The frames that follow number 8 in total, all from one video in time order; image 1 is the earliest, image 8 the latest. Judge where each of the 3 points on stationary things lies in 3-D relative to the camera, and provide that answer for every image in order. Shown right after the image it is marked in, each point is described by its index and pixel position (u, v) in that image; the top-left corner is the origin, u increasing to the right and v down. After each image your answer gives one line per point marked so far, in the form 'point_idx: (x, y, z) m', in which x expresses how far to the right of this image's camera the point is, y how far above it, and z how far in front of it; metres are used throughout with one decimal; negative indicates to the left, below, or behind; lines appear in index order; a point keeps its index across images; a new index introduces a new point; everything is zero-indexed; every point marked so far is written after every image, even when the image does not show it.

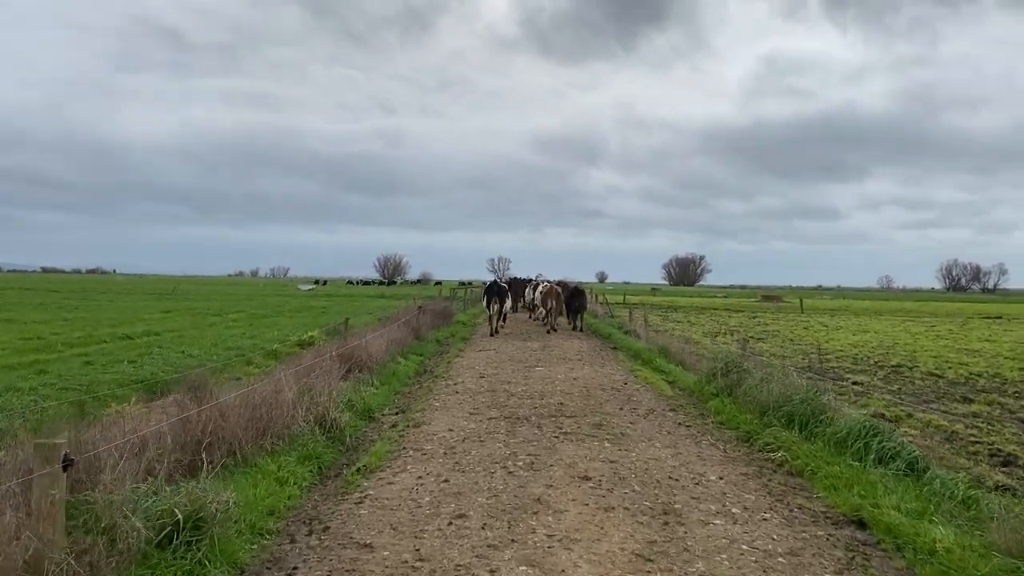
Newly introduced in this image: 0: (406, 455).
0: (-1.1, -1.7, +8.2) m
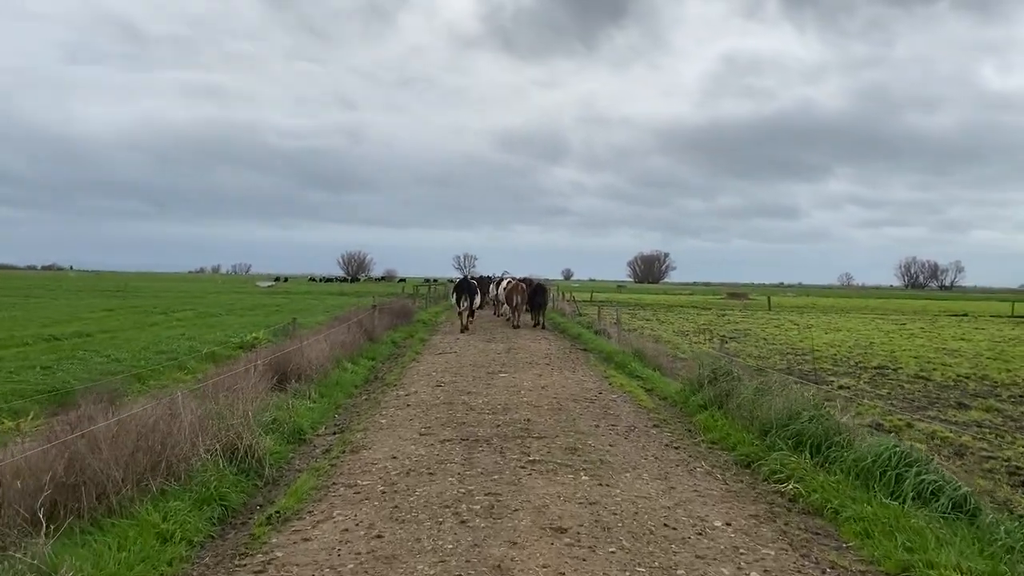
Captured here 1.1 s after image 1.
0: (-1.4, -1.6, +6.6) m
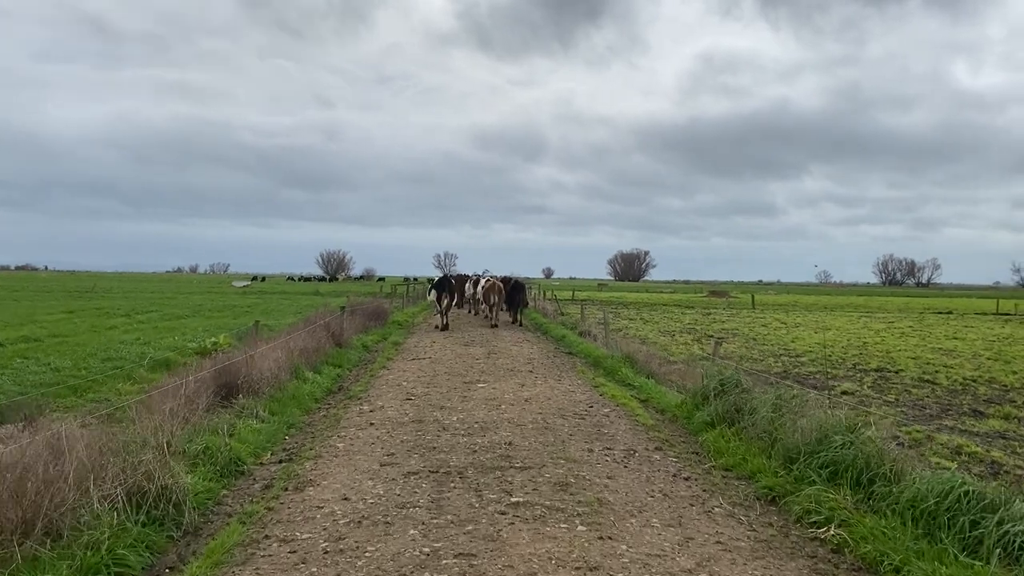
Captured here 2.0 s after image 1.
0: (-1.5, -1.7, +5.1) m
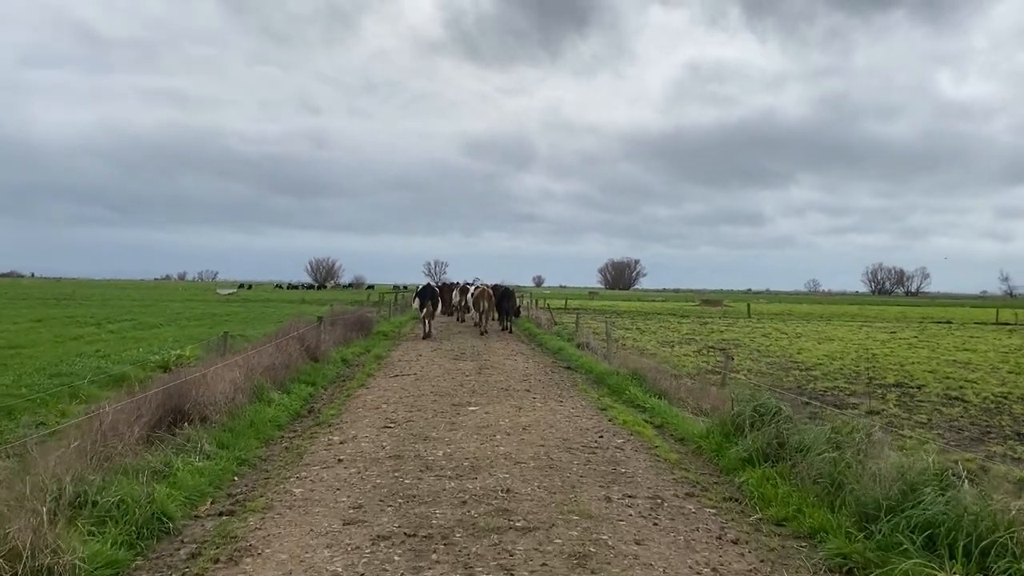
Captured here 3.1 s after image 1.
0: (-1.5, -1.7, +3.6) m
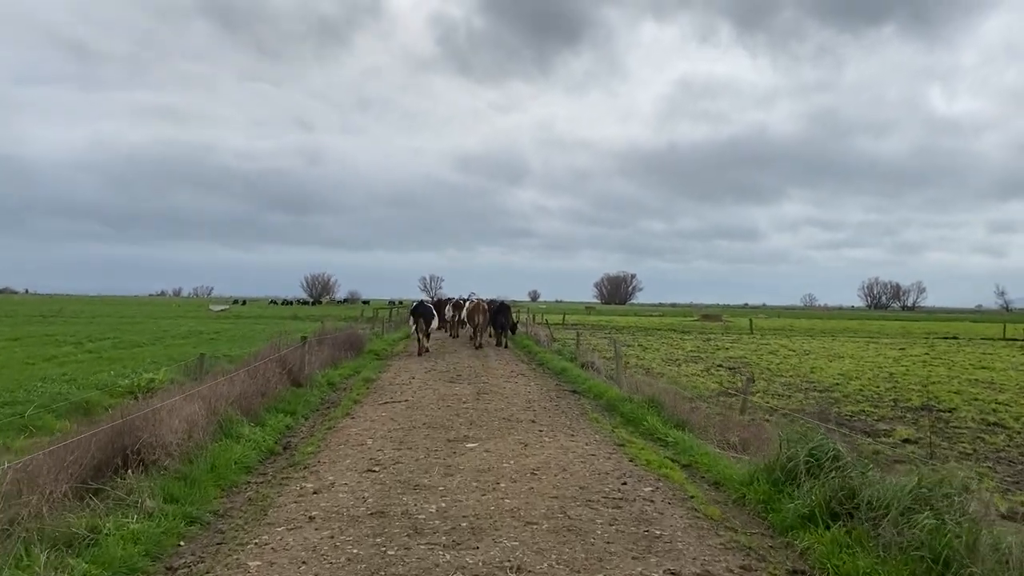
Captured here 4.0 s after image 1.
0: (-1.4, -1.8, +2.2) m
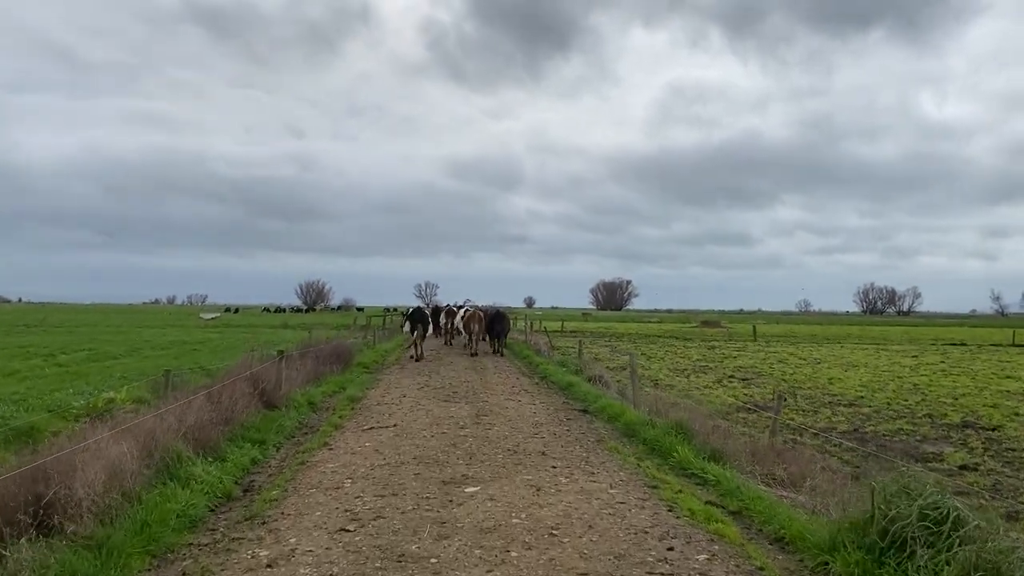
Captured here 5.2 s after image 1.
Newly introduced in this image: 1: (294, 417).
0: (-1.3, -1.8, +0.4) m
1: (-3.3, -1.9, +12.7) m
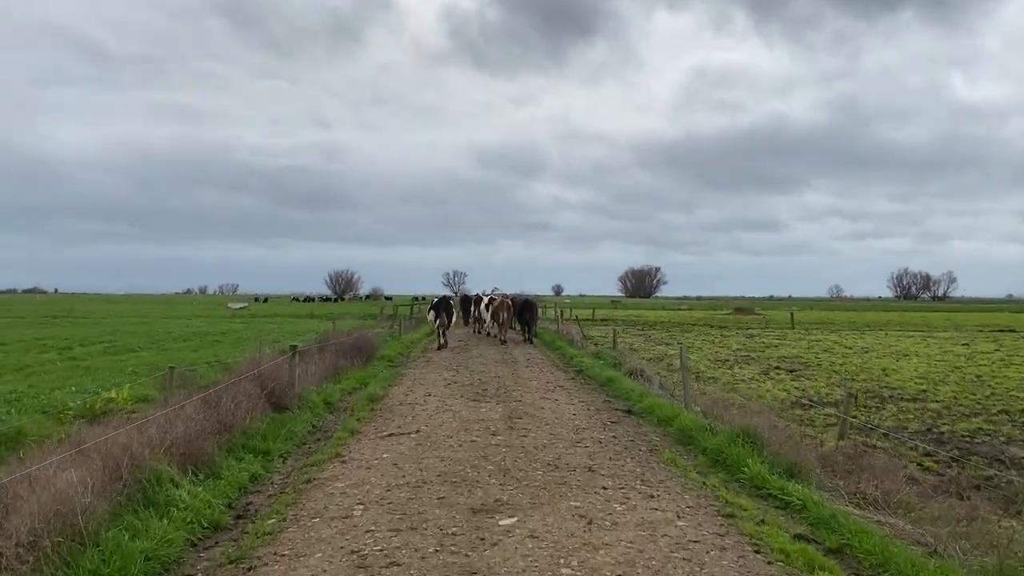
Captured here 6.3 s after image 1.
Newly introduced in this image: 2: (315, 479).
0: (-1.2, -1.8, -0.9) m
1: (-2.8, -1.8, +11.4) m
2: (-1.9, -1.8, +8.1) m
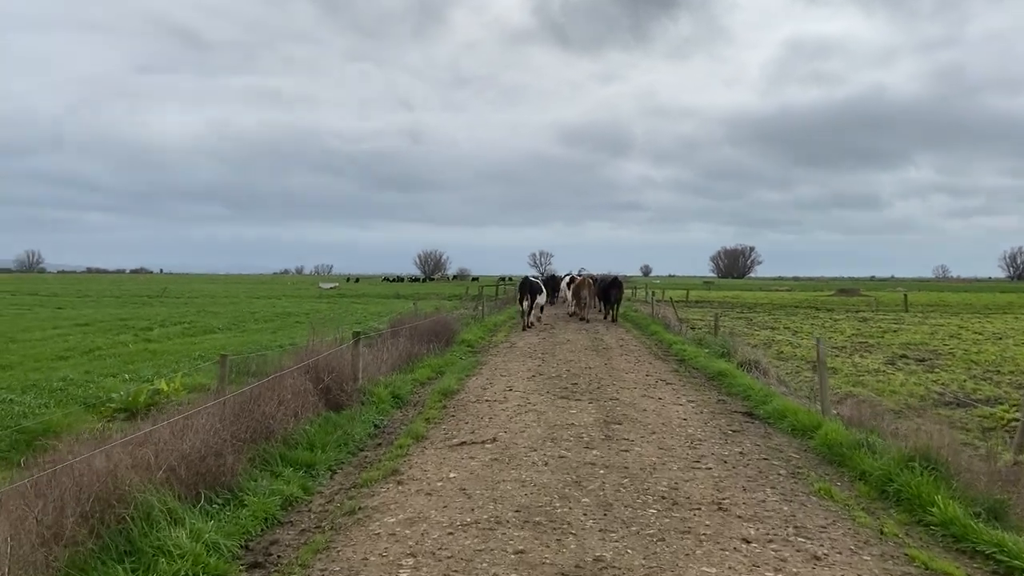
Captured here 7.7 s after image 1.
0: (-1.4, -1.8, -2.7) m
1: (-1.7, -1.5, +9.7) m
2: (-1.1, -1.7, +6.4) m
